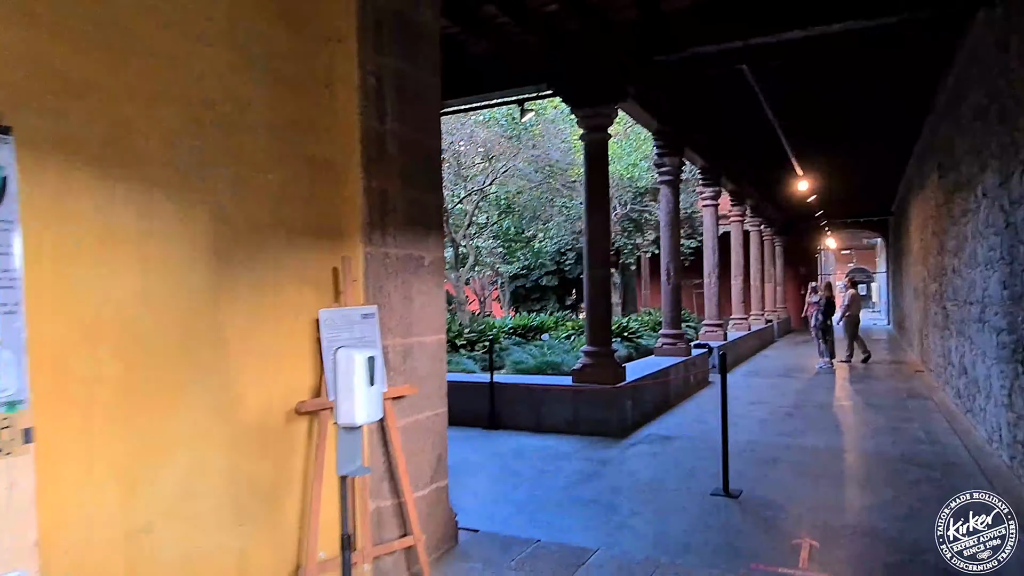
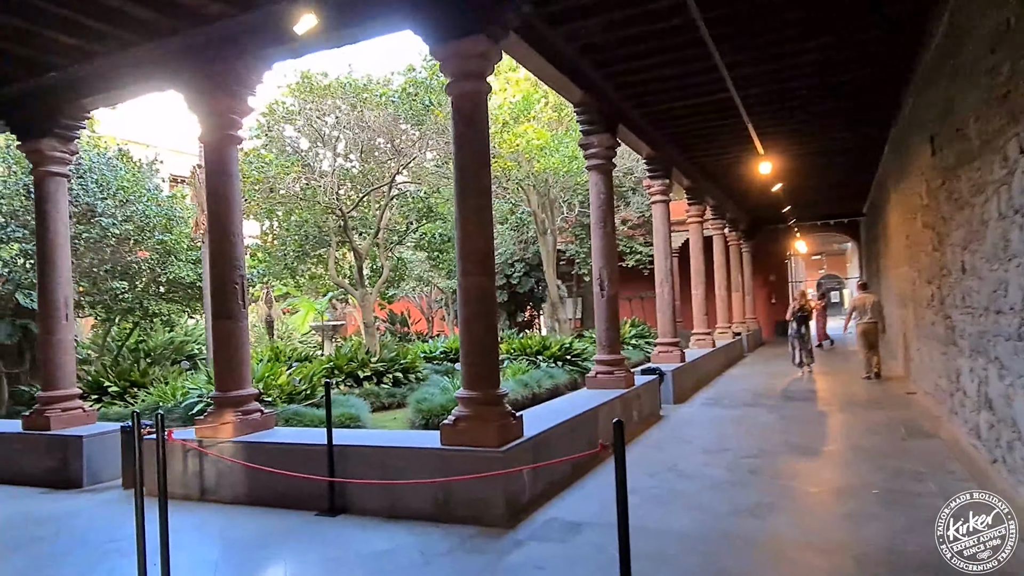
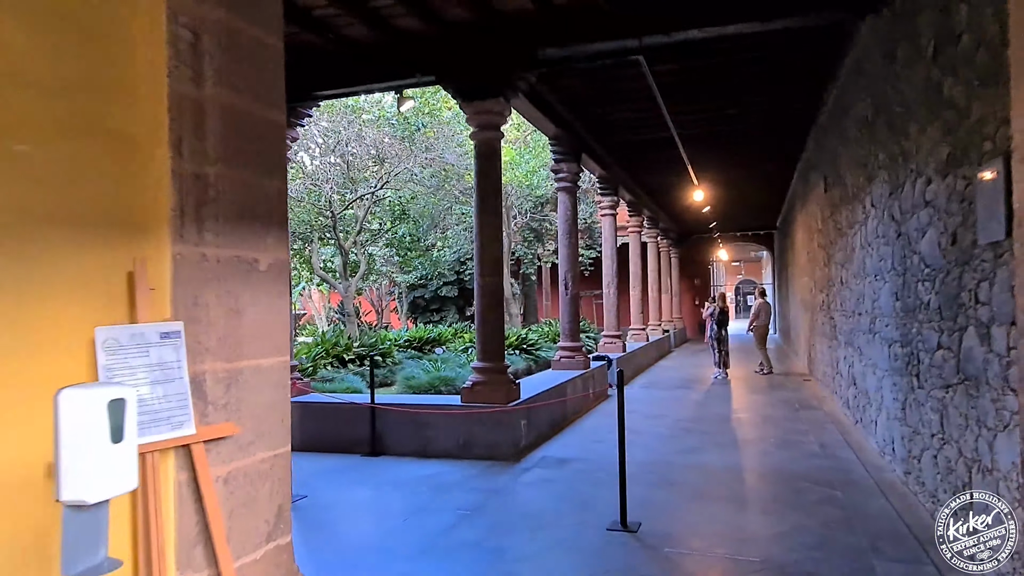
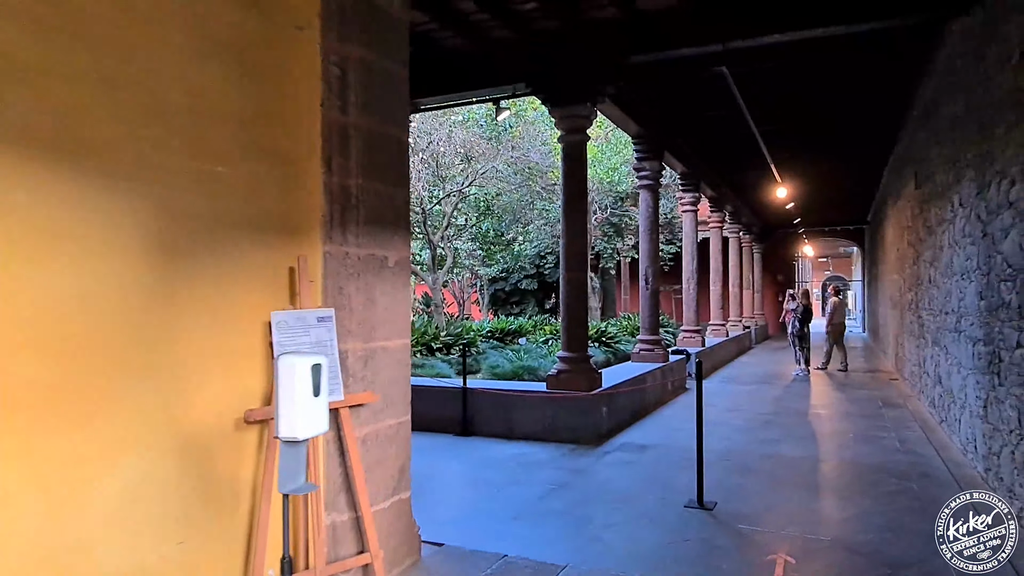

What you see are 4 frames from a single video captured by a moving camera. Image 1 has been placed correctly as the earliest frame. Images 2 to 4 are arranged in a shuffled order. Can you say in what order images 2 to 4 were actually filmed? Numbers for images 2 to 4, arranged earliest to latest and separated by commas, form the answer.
4, 3, 2
